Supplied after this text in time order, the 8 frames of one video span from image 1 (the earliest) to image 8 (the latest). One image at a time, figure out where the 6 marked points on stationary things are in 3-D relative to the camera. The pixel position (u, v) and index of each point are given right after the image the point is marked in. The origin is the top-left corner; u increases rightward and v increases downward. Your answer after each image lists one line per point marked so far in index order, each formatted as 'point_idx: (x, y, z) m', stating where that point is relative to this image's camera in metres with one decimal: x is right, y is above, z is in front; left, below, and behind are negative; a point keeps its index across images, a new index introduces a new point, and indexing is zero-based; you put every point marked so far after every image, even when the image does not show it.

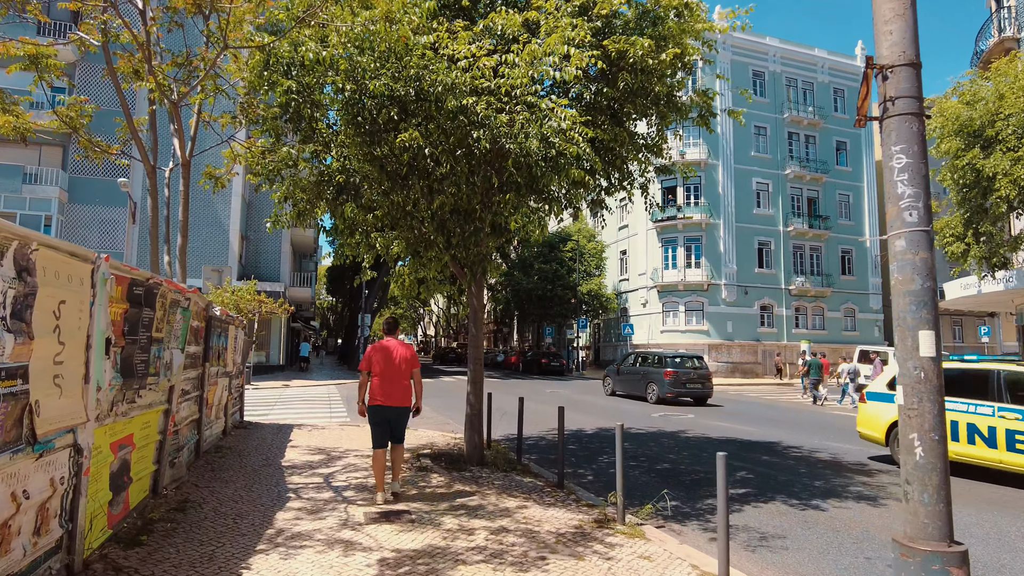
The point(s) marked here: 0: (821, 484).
0: (+3.7, -2.3, +7.6) m
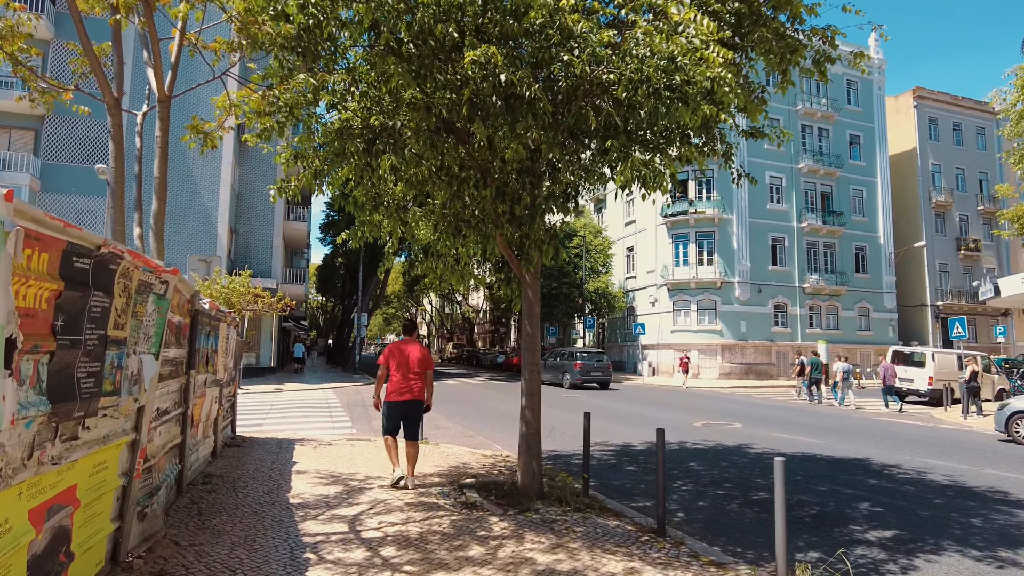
0: (+4.4, -2.2, +6.0) m
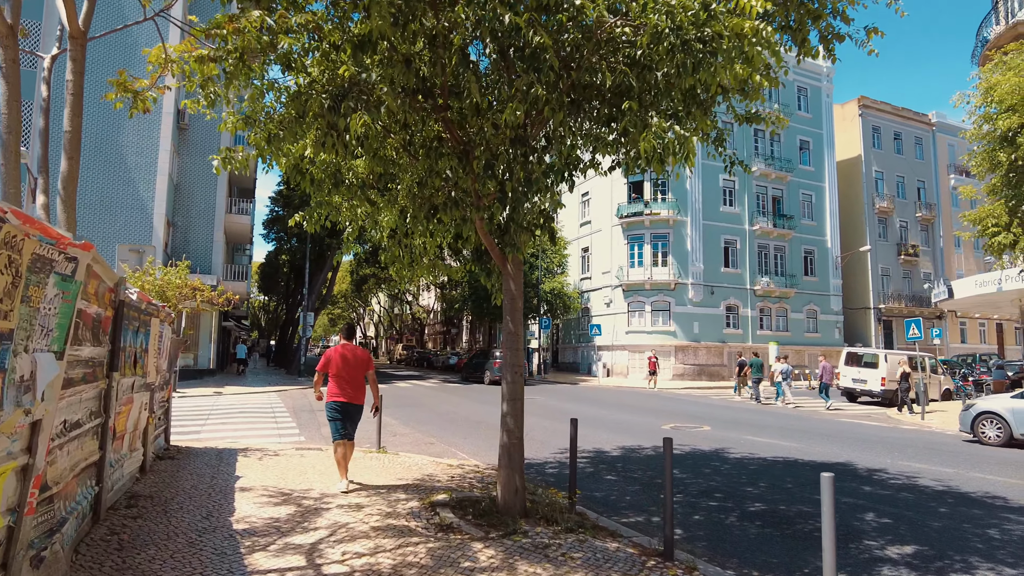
0: (+4.3, -2.2, +5.6) m
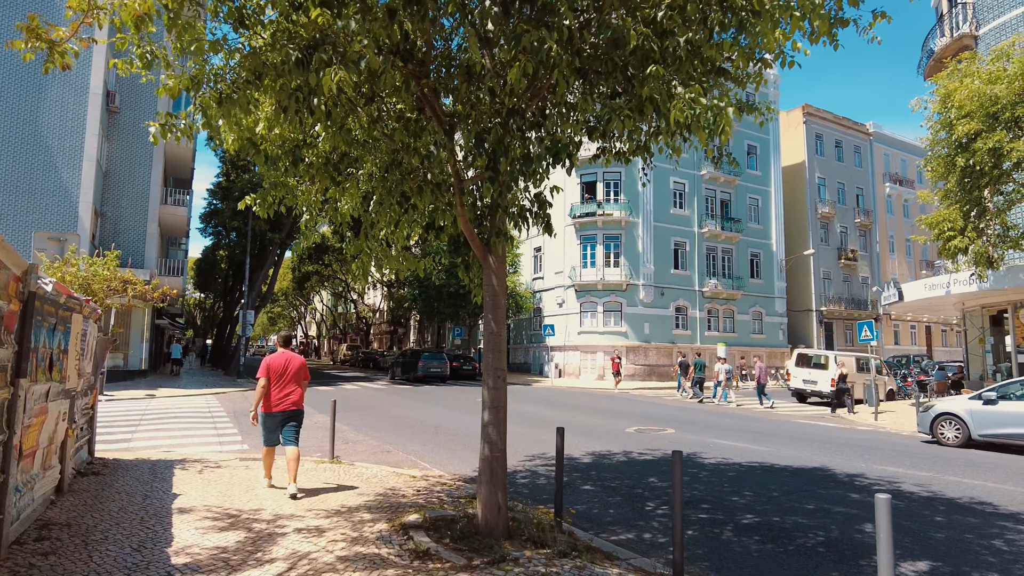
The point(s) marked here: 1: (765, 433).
0: (+4.1, -2.2, +5.4) m
1: (+5.4, -3.1, +13.4) m
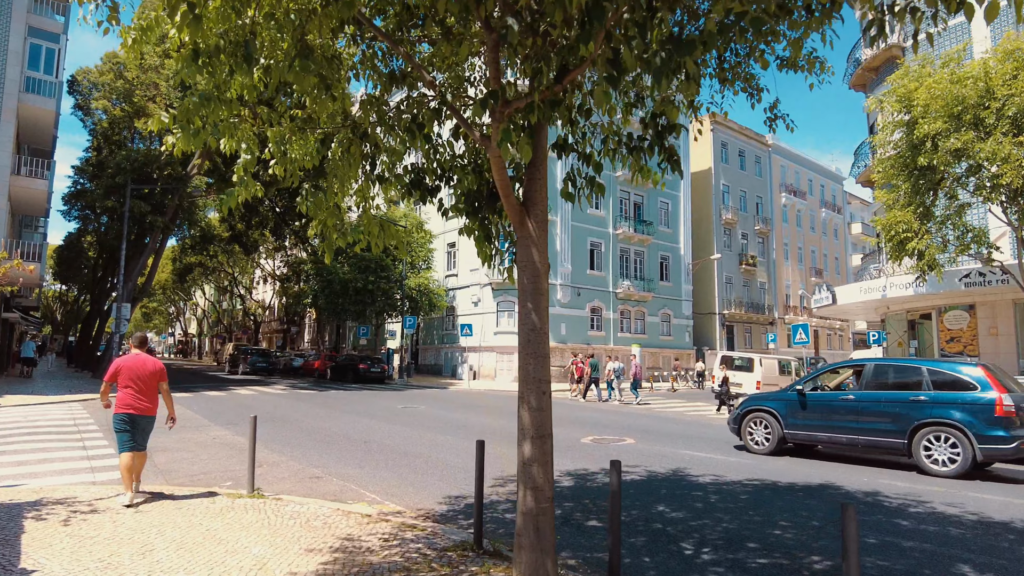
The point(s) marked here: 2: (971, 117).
0: (+4.3, -2.1, +4.4) m
1: (+4.2, -3.0, +12.6) m
2: (+8.5, +3.2, +11.8) m
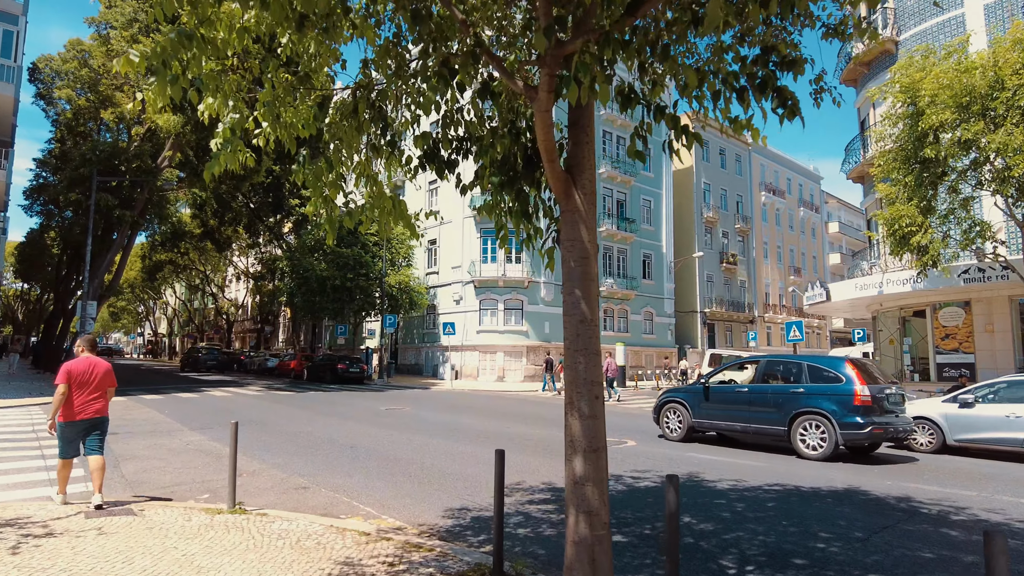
0: (+4.5, -2.0, +4.0) m
1: (+4.1, -2.9, +12.1) m
2: (+8.4, +3.3, +11.5) m
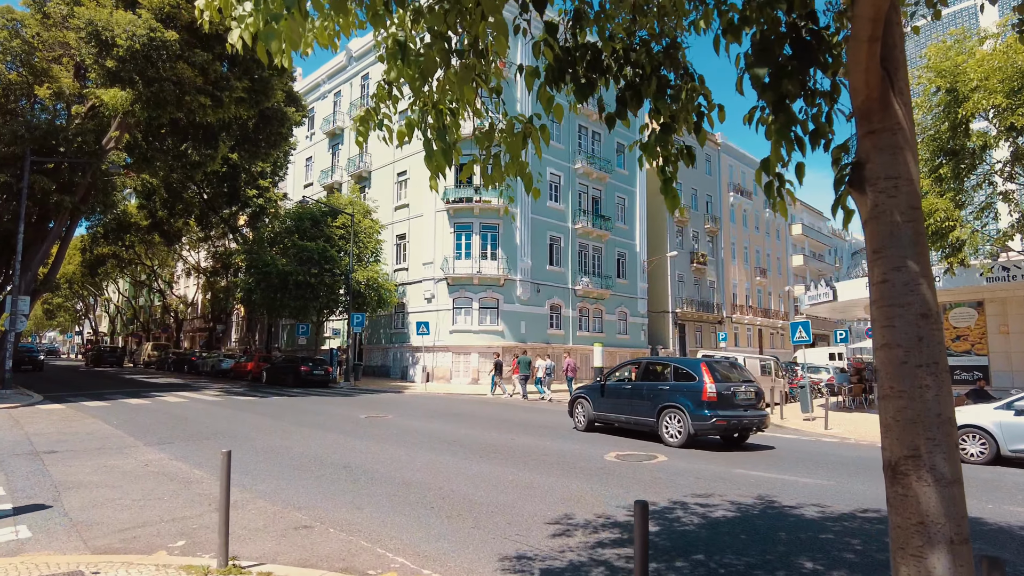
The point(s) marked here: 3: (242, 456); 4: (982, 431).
0: (+5.3, -2.0, +2.9) m
1: (+4.3, -2.9, +11.0) m
2: (+8.7, +3.3, +10.7) m
3: (-4.0, -2.5, +9.4) m
4: (+7.6, -2.3, +10.3) m
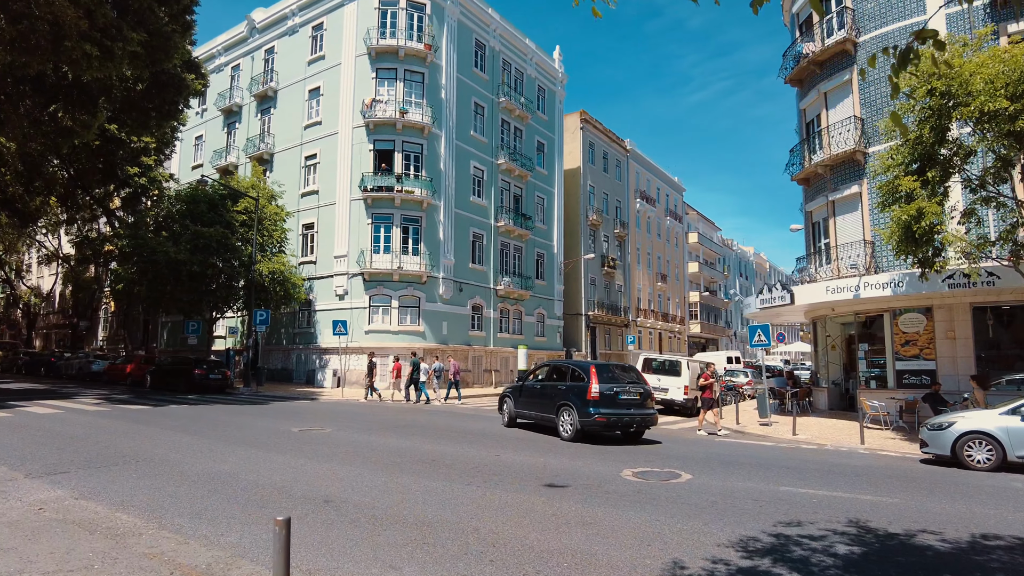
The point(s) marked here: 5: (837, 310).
0: (+6.6, -1.9, +2.4) m
1: (+4.1, -2.8, +10.2) m
2: (+8.7, +3.2, +10.7) m
3: (-3.7, -2.3, +7.1) m
4: (+7.5, -2.4, +10.1) m
5: (+9.2, -0.6, +18.3) m
